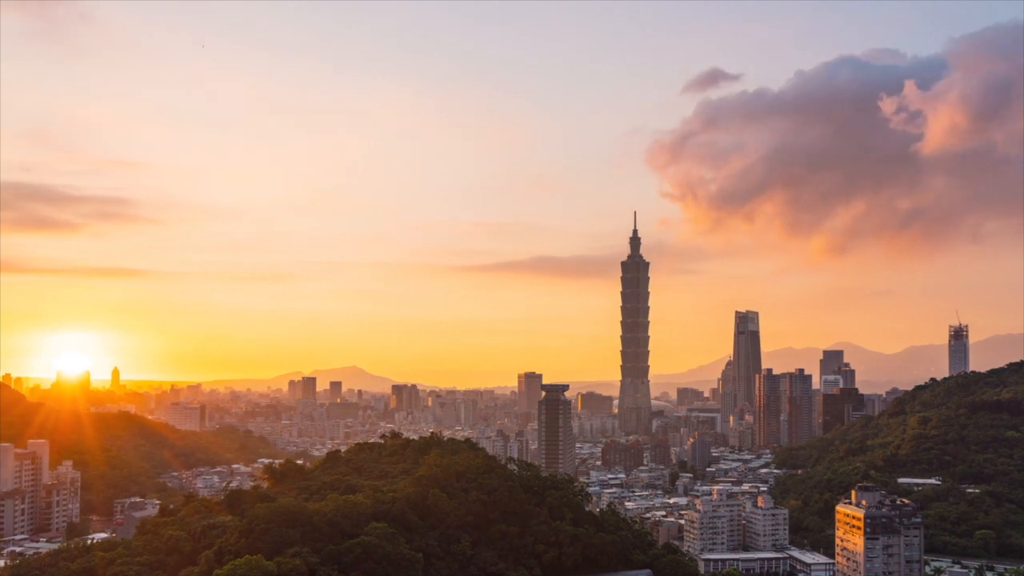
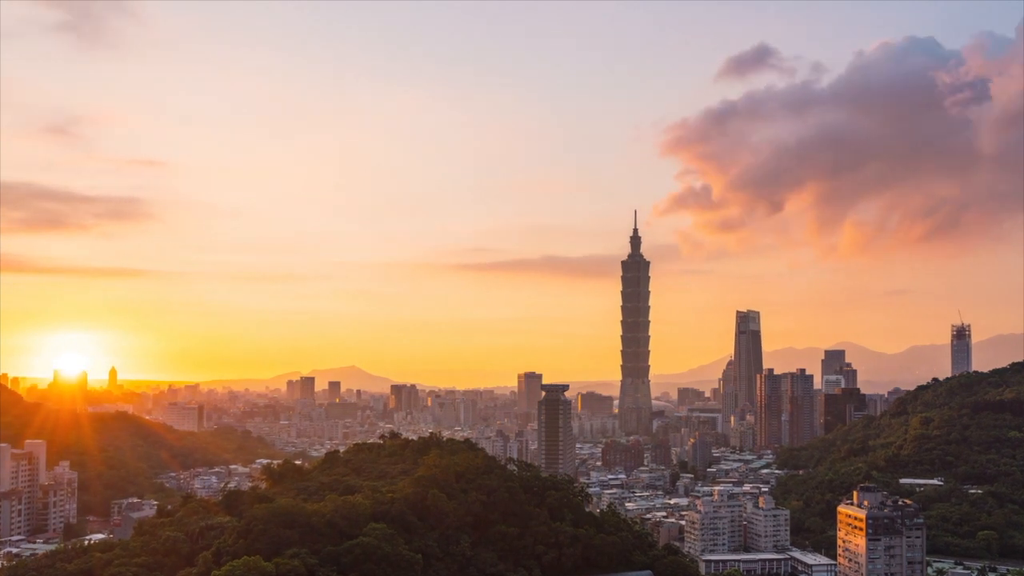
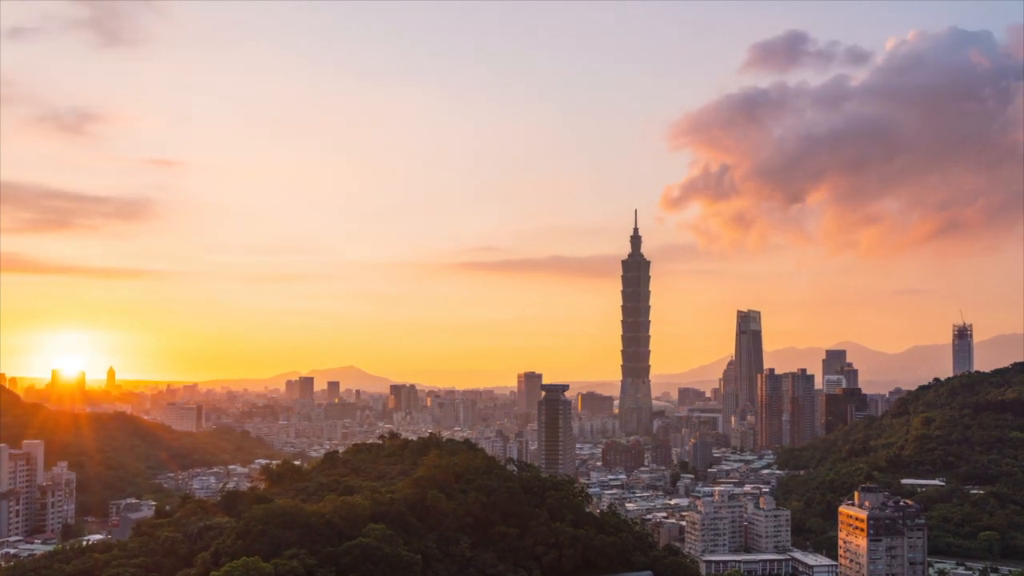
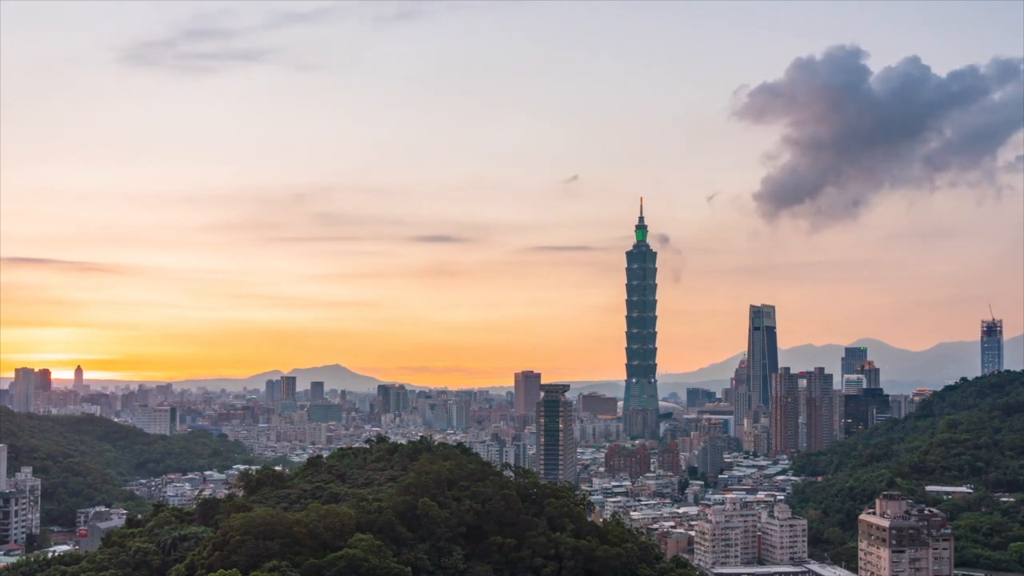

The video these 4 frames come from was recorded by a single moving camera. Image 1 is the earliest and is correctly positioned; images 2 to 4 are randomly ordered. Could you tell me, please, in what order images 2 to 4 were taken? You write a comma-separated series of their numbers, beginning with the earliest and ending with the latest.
2, 3, 4
